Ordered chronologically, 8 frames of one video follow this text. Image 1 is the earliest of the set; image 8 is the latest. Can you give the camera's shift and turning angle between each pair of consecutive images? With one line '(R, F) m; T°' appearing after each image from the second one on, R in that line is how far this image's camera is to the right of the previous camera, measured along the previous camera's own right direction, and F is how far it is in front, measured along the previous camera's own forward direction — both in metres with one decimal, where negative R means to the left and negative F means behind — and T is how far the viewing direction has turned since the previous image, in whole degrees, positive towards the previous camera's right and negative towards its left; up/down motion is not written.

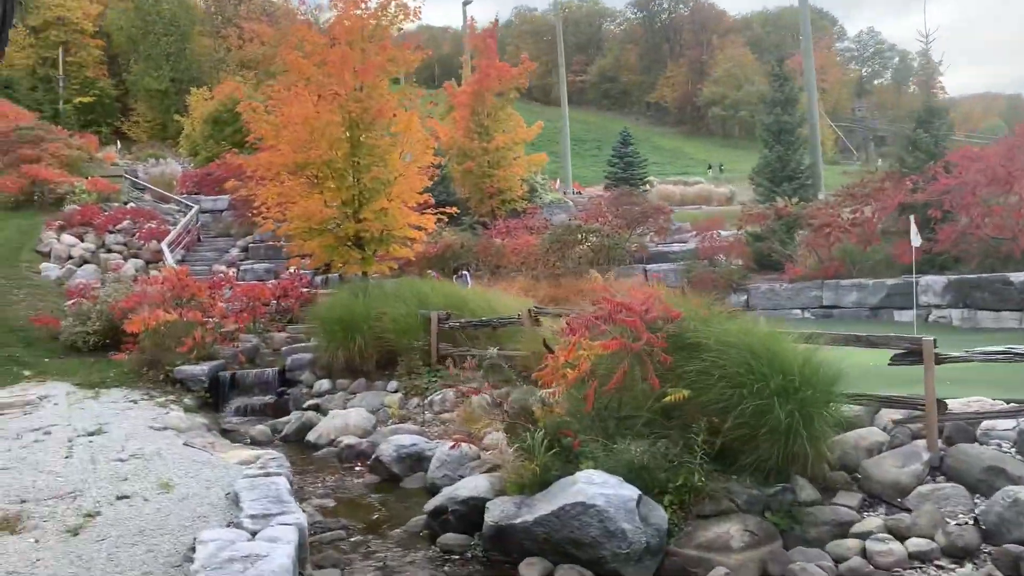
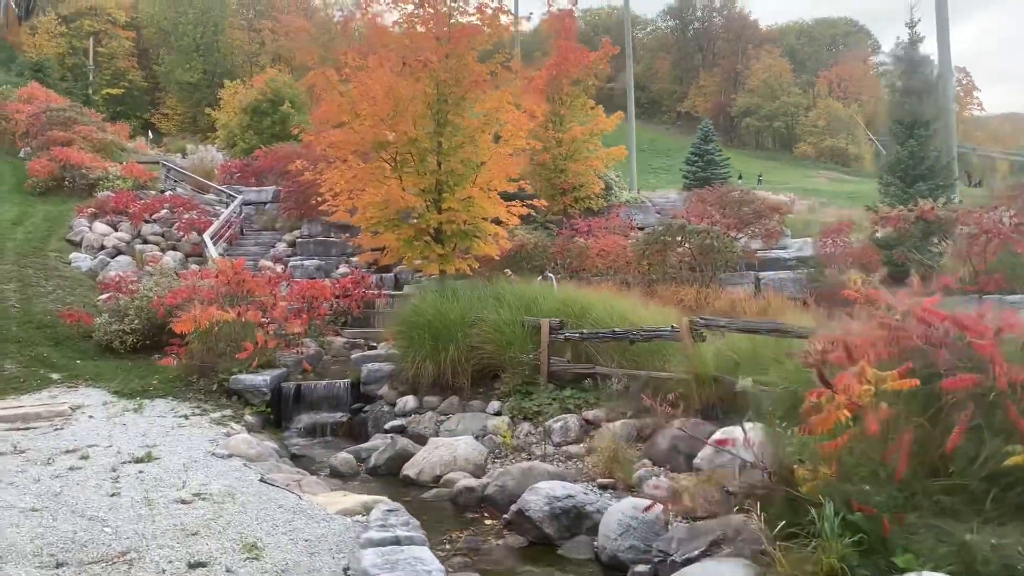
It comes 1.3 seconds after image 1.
(-1.1, +1.7) m; -1°
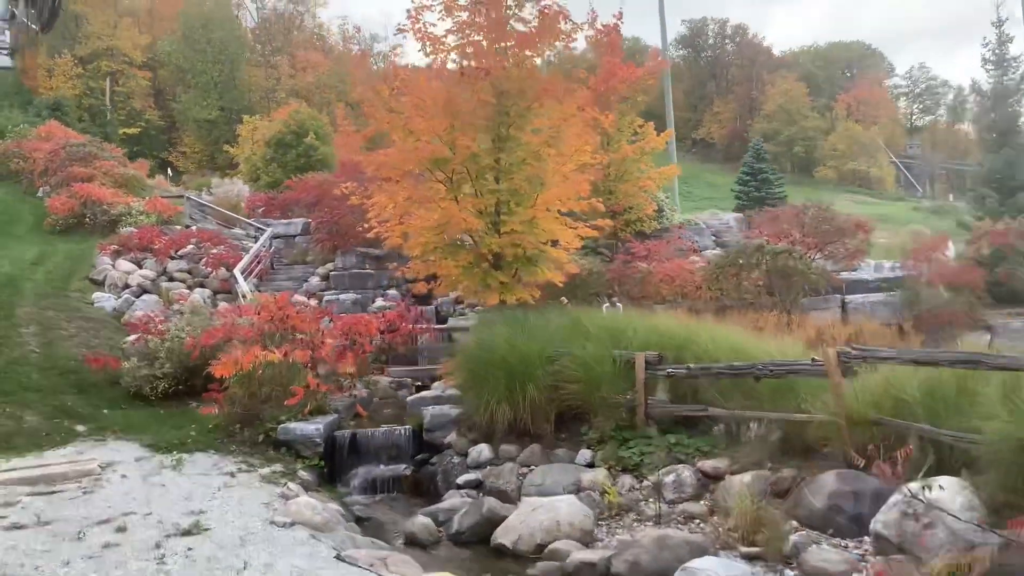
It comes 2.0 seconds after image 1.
(-0.6, +1.0) m; -1°
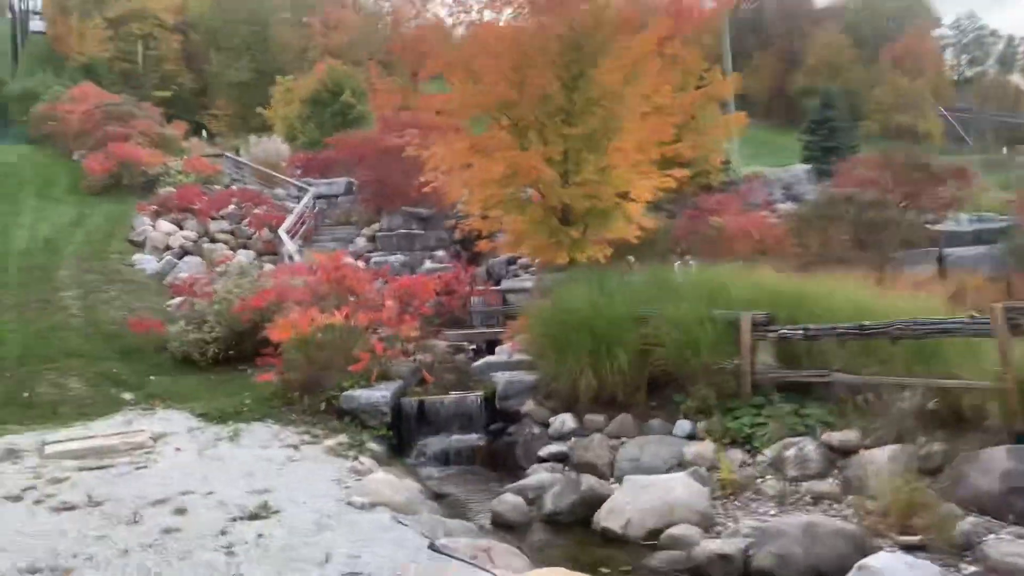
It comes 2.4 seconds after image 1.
(-0.4, +0.7) m; -2°
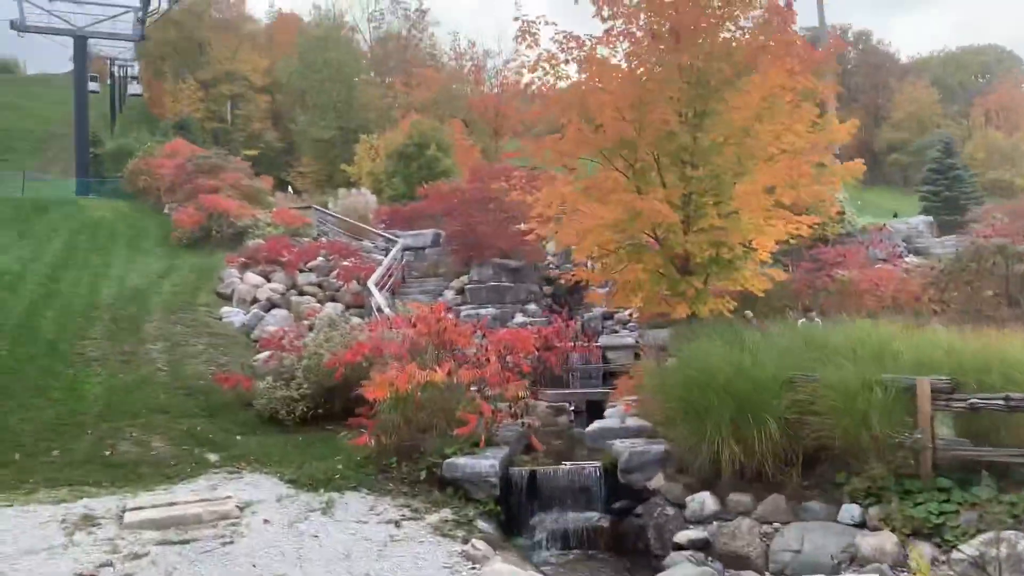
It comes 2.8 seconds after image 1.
(-0.4, +0.8) m; -5°
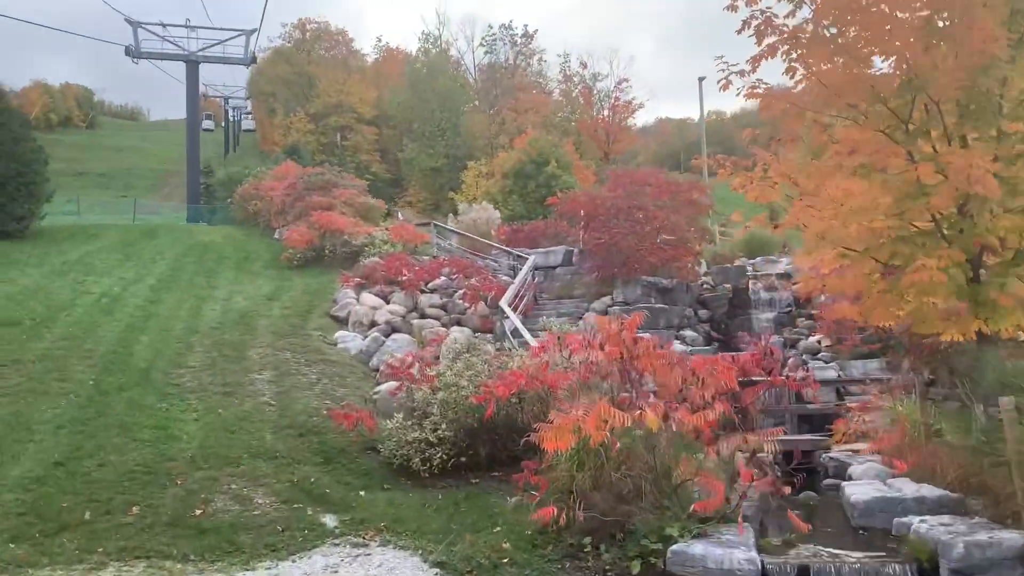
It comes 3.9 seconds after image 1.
(-0.8, +2.1) m; -6°
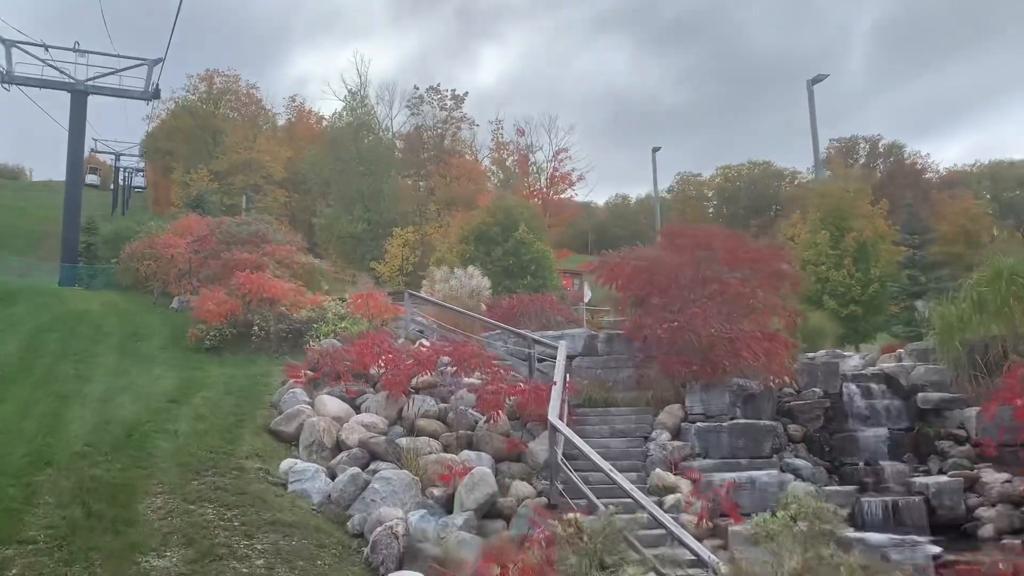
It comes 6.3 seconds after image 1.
(-1.4, +4.1) m; +7°
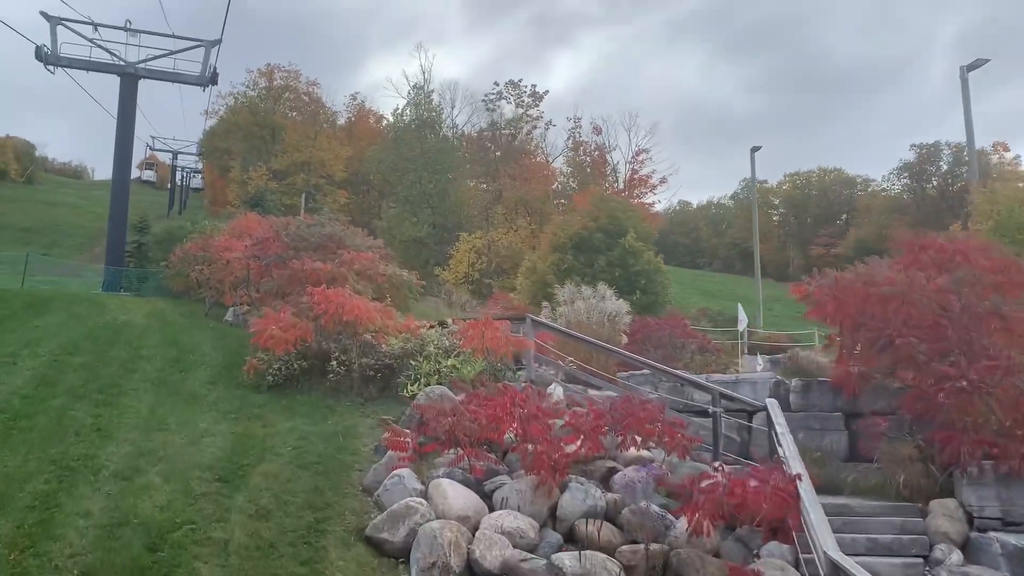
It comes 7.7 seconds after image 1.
(-1.1, +2.8) m; -3°
